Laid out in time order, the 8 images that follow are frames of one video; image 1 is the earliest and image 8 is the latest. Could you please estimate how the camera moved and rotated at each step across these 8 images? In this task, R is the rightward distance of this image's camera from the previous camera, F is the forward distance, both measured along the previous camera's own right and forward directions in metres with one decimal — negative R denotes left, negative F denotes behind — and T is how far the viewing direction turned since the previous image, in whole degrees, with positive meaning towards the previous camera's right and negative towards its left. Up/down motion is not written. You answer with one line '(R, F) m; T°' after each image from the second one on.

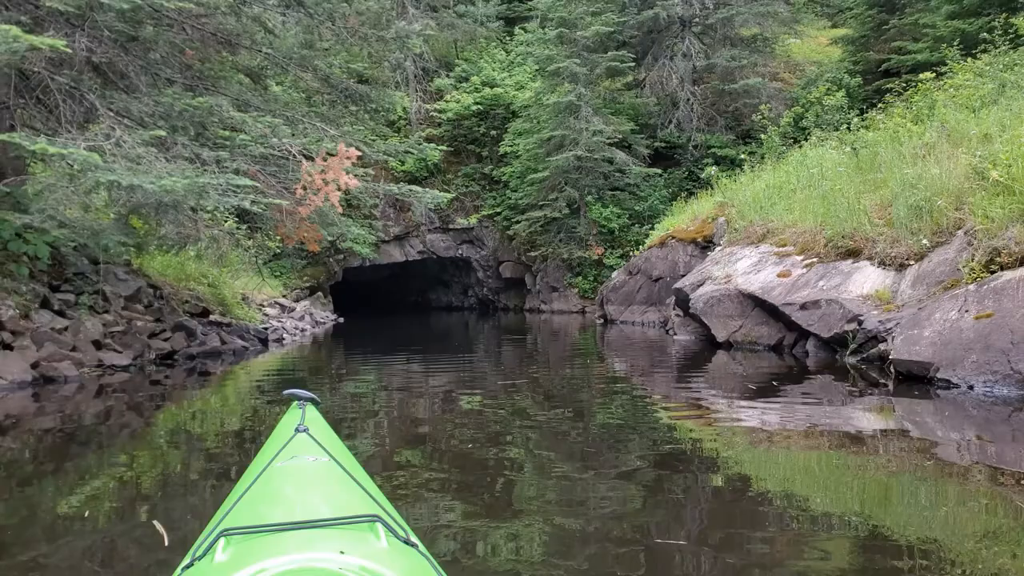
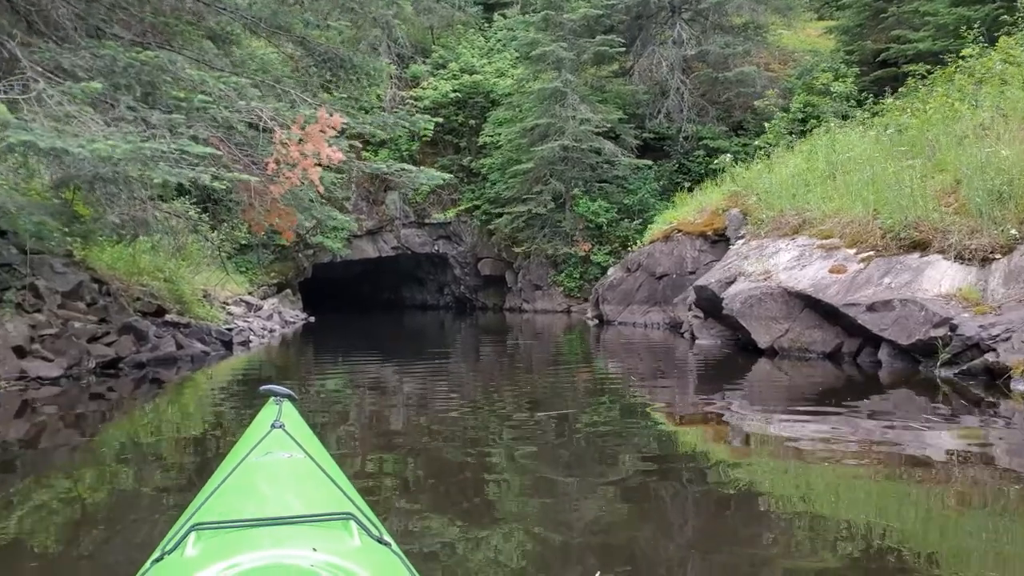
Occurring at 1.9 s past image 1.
(-0.3, +1.1) m; +2°
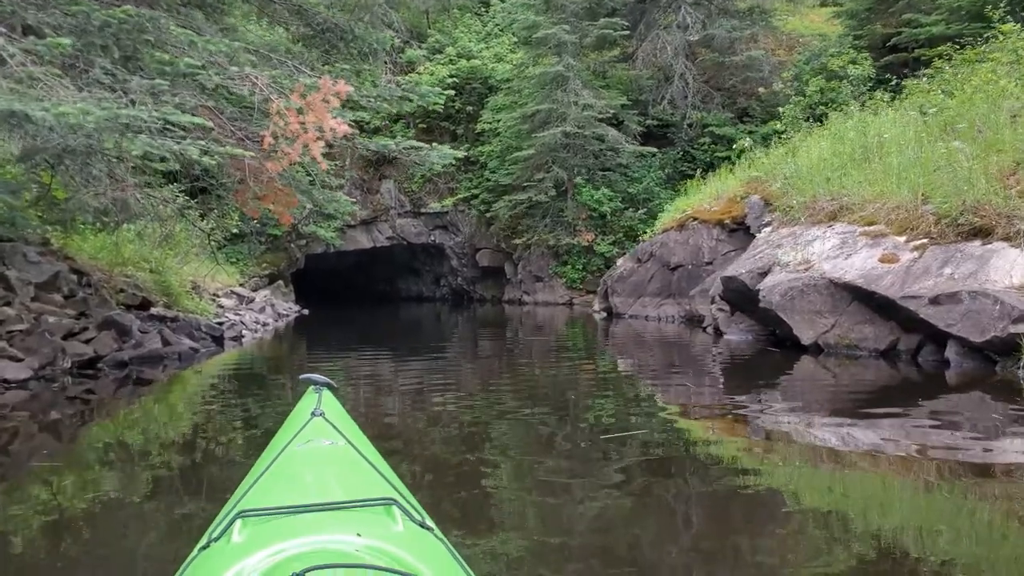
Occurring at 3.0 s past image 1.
(-0.2, +0.6) m; +1°
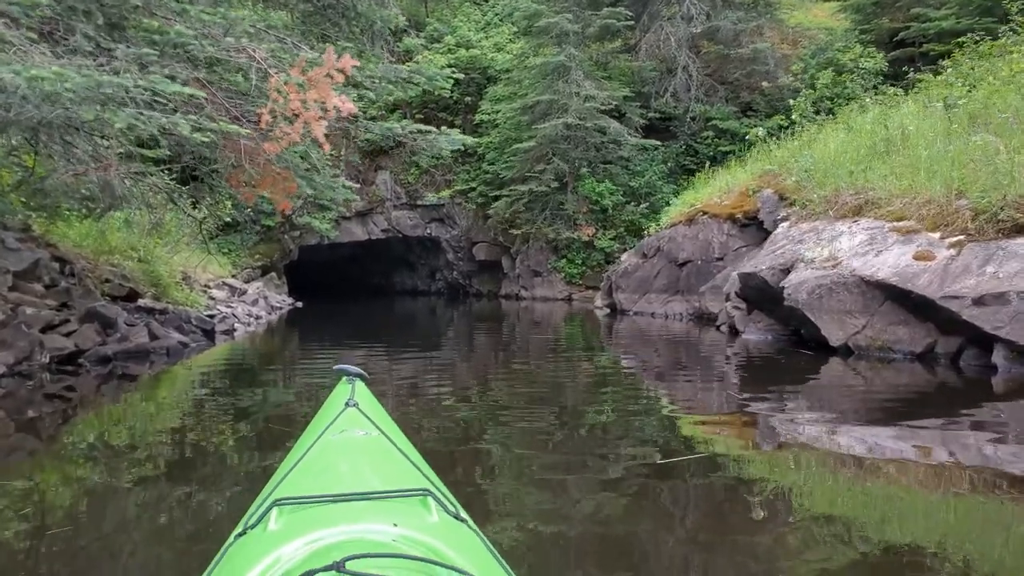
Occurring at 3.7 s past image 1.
(-0.1, +0.4) m; +1°
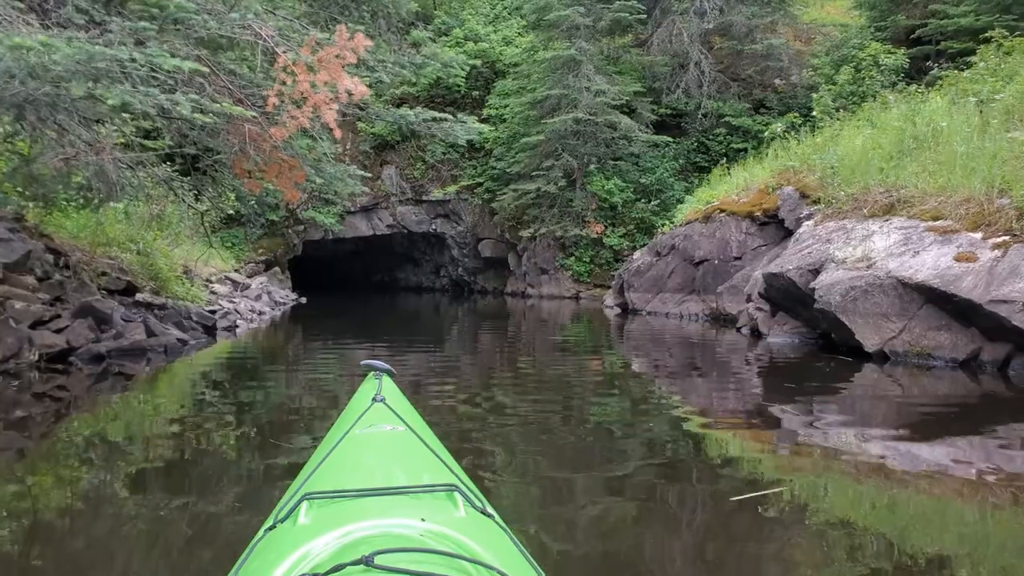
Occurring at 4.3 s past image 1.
(-0.1, +0.3) m; 0°
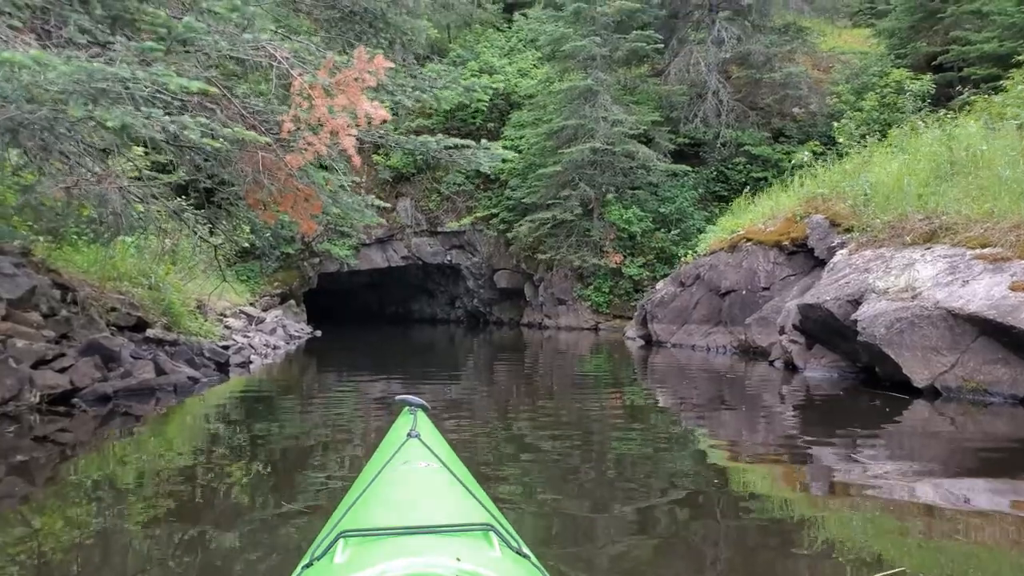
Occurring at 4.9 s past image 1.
(-0.1, +0.3) m; -1°
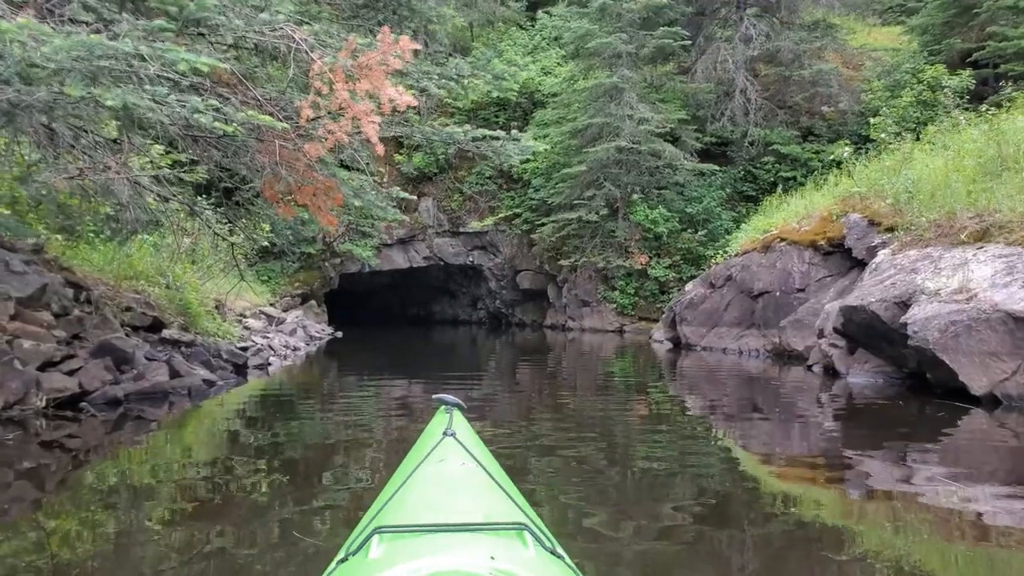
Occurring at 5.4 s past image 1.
(-0.1, +0.3) m; -1°
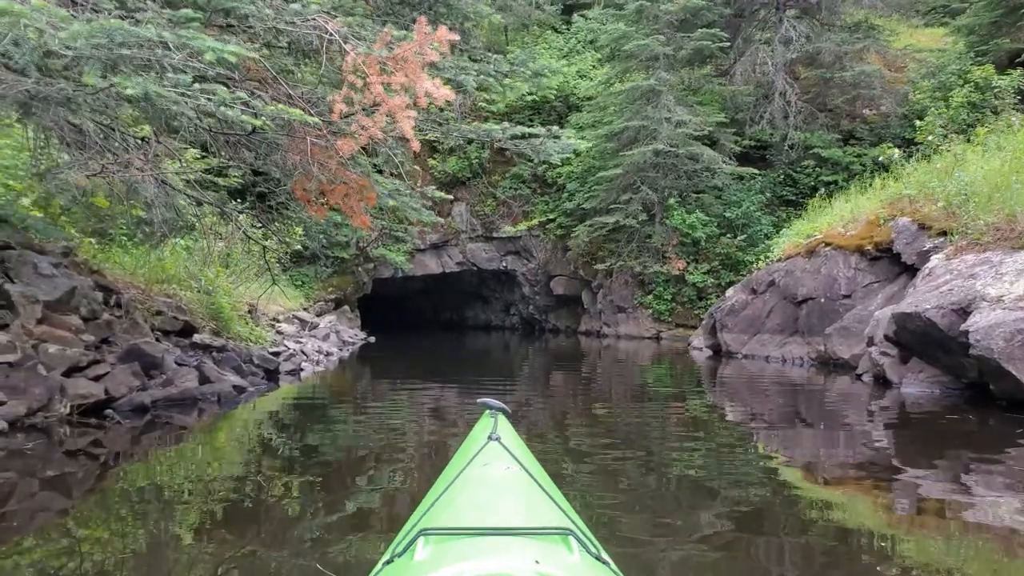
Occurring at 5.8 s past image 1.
(0.0, +0.2) m; -2°
